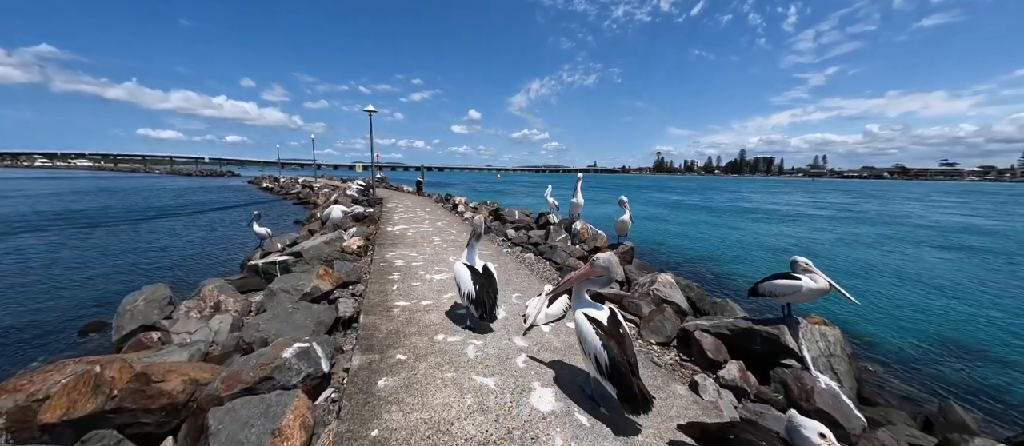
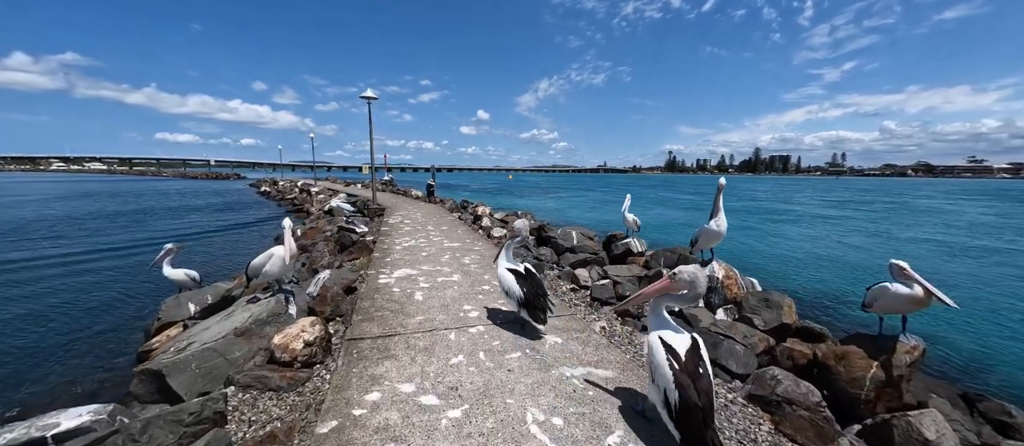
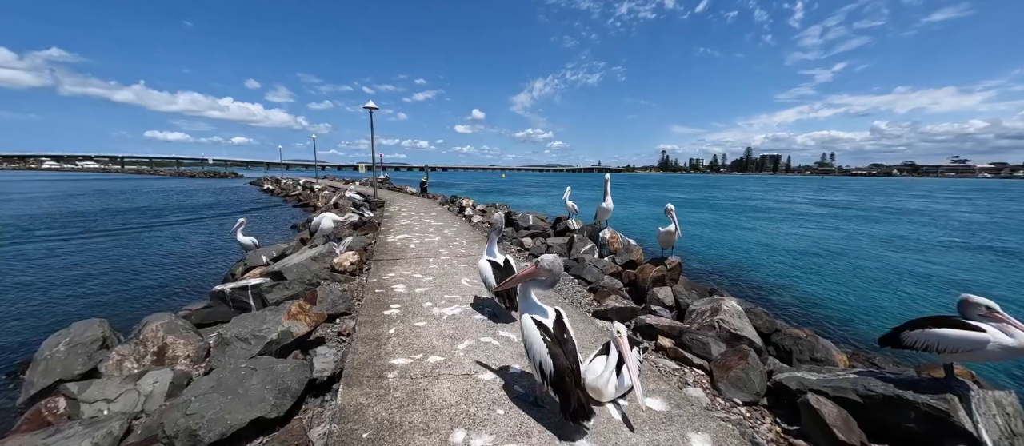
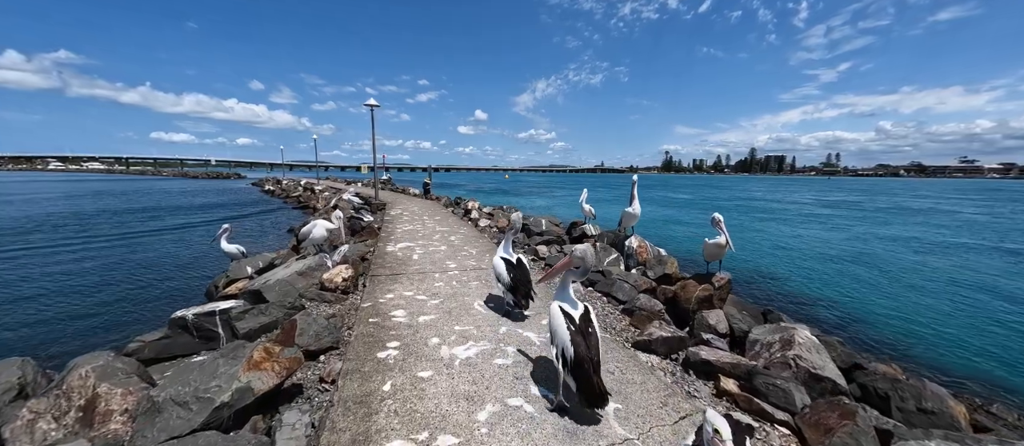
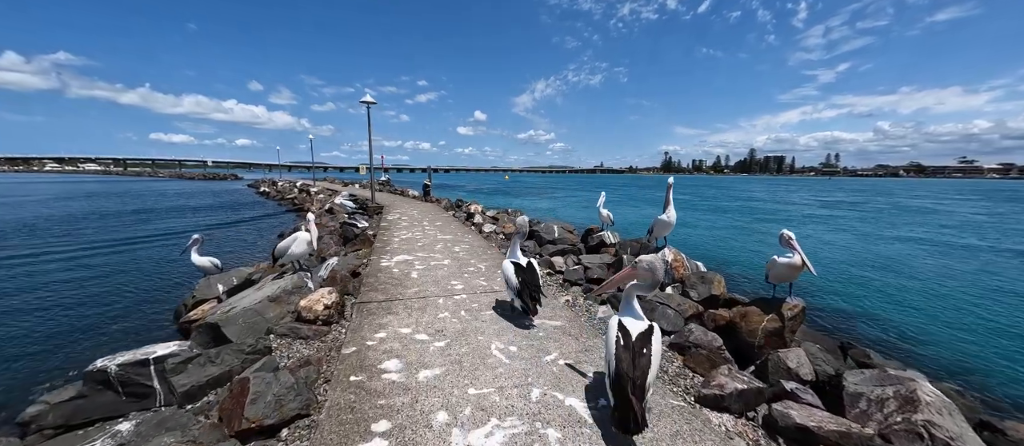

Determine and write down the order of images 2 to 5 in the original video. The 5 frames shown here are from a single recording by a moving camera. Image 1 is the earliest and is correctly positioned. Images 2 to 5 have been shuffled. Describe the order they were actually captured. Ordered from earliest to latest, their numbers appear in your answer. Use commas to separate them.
3, 4, 5, 2
